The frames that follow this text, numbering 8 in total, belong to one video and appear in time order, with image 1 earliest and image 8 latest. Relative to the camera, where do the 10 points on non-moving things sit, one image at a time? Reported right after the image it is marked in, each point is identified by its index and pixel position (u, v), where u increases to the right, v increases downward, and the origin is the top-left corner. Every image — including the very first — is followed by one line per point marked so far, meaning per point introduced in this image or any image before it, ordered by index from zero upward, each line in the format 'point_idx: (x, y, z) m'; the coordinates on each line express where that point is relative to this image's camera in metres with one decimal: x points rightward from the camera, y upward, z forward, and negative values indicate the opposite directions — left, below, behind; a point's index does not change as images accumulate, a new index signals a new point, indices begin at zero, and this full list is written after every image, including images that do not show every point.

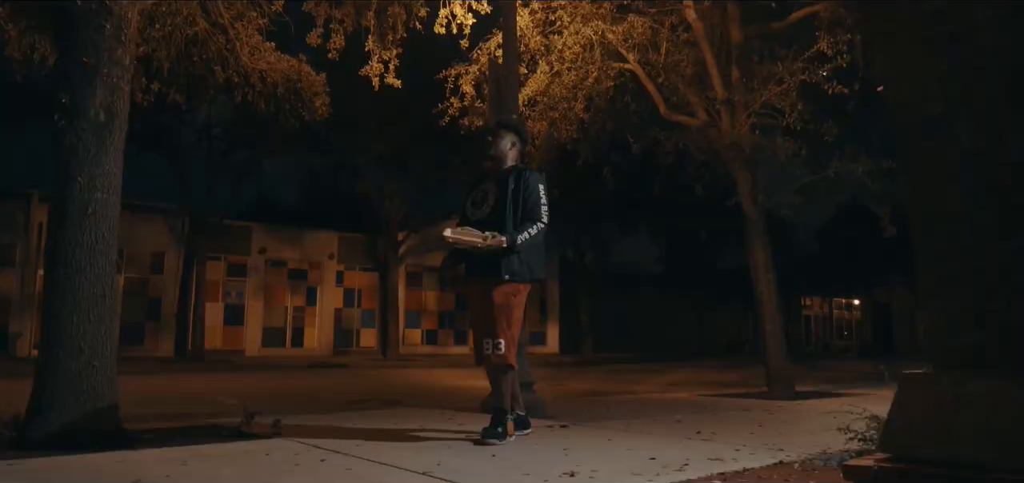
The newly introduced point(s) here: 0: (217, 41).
0: (-5.3, +3.6, +13.6) m
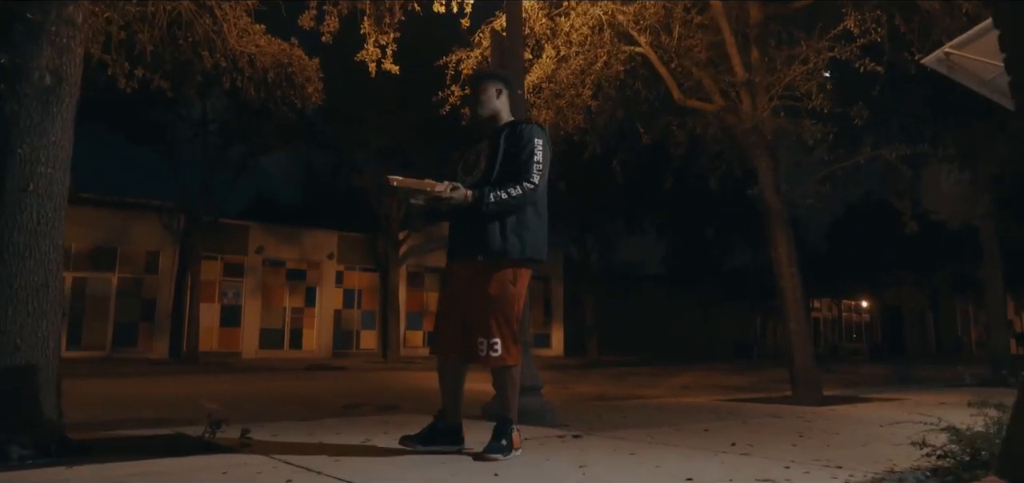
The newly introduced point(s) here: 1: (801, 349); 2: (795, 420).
0: (-5.2, +3.7, +12.8) m
1: (+4.7, -1.7, +12.0) m
2: (+2.9, -1.8, +7.6) m
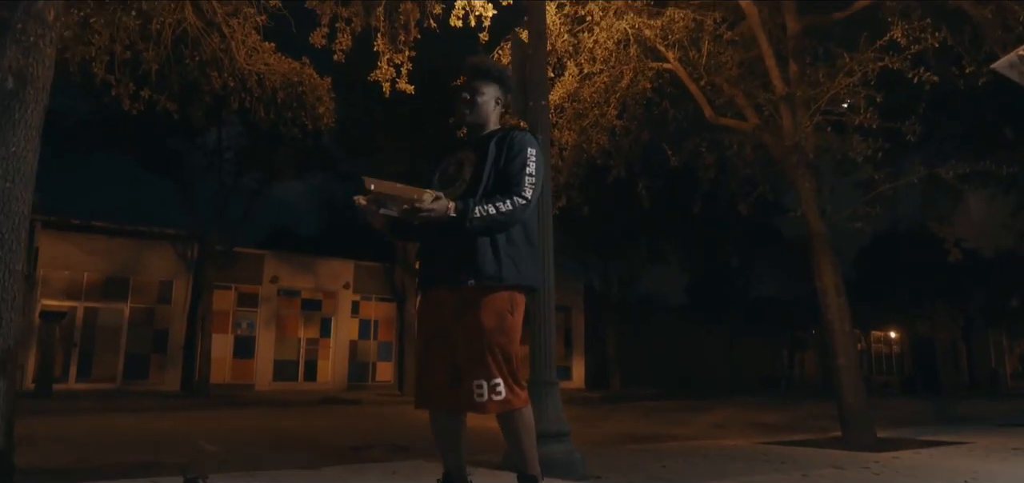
0: (-4.9, +3.3, +12.2) m
1: (+5.0, -2.1, +11.0) m
2: (+3.1, -2.0, +6.6) m
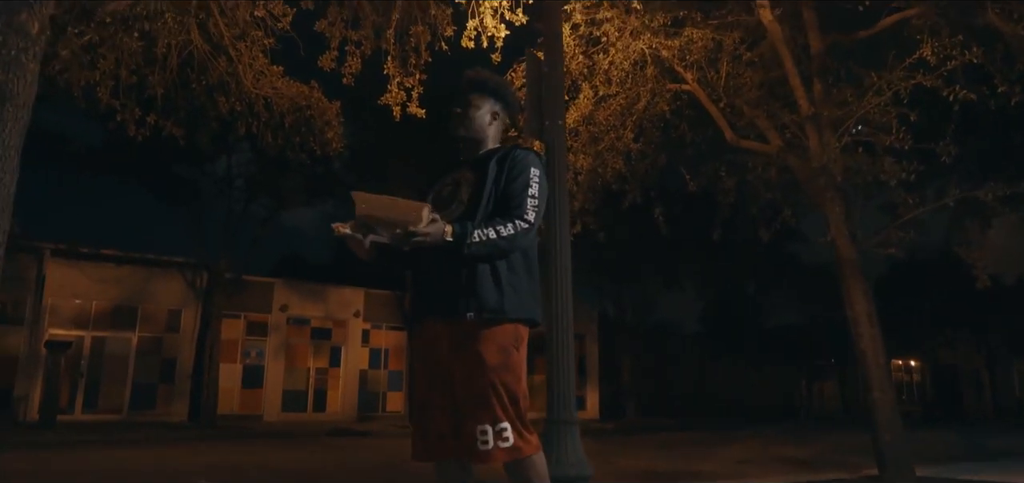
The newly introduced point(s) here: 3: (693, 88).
0: (-4.7, +2.8, +11.9) m
1: (+5.2, -2.5, +10.4) m
2: (+3.2, -2.2, +6.0) m
3: (+3.1, +2.6, +12.9) m
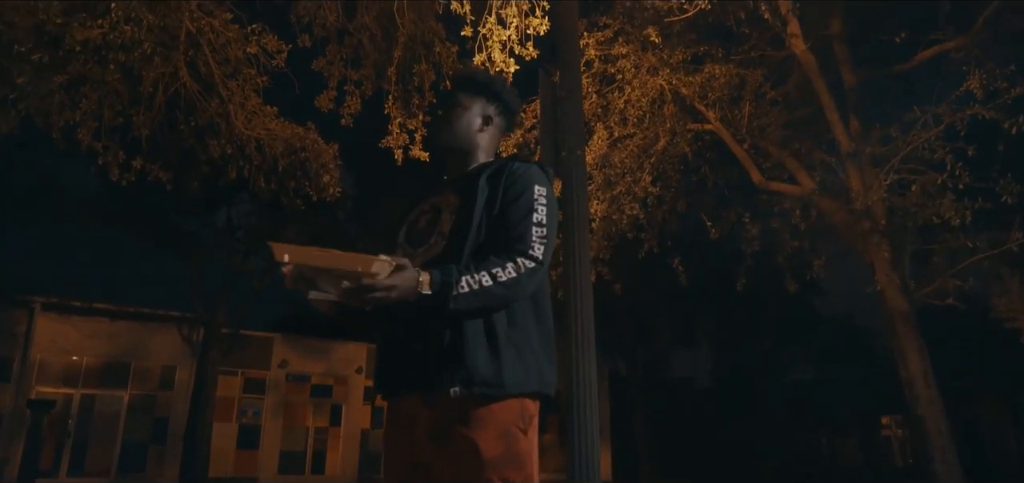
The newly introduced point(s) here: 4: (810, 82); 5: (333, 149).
0: (-4.5, +2.0, +11.1) m
1: (+5.4, -3.1, +9.1) m
2: (+3.3, -2.6, +4.8) m
3: (+3.3, +1.8, +12.0) m
4: (+5.1, +2.7, +12.4) m
5: (-2.9, +1.5, +12.1) m
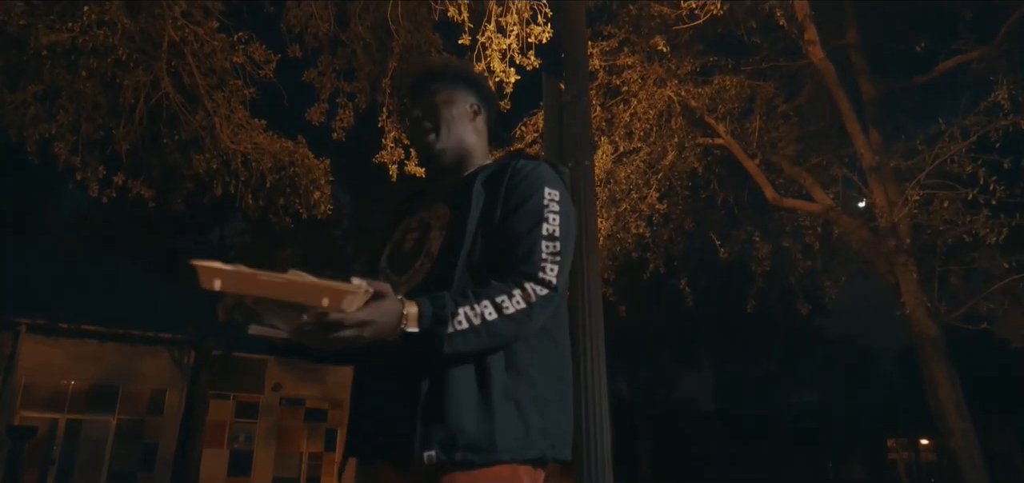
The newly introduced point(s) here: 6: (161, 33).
0: (-4.5, +1.8, +10.6) m
1: (+5.4, -3.3, +8.4) m
2: (+3.3, -2.7, +4.1) m
3: (+3.3, +1.5, +11.4) m
4: (+5.1, +2.4, +11.9) m
5: (-2.9, +1.2, +11.5) m
6: (-4.6, +2.7, +9.8) m
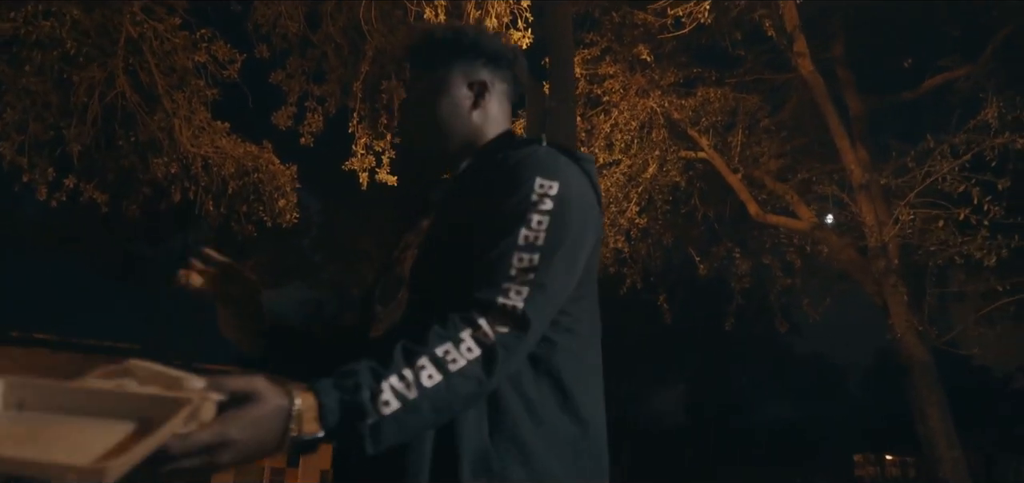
0: (-4.8, +1.7, +10.0) m
1: (+5.1, -3.6, +8.1) m
2: (+3.2, -2.8, +3.8) m
3: (+2.9, +1.3, +11.1) m
4: (+4.7, +2.1, +11.6) m
5: (-3.2, +1.0, +10.9) m
6: (-4.9, +2.6, +9.2) m
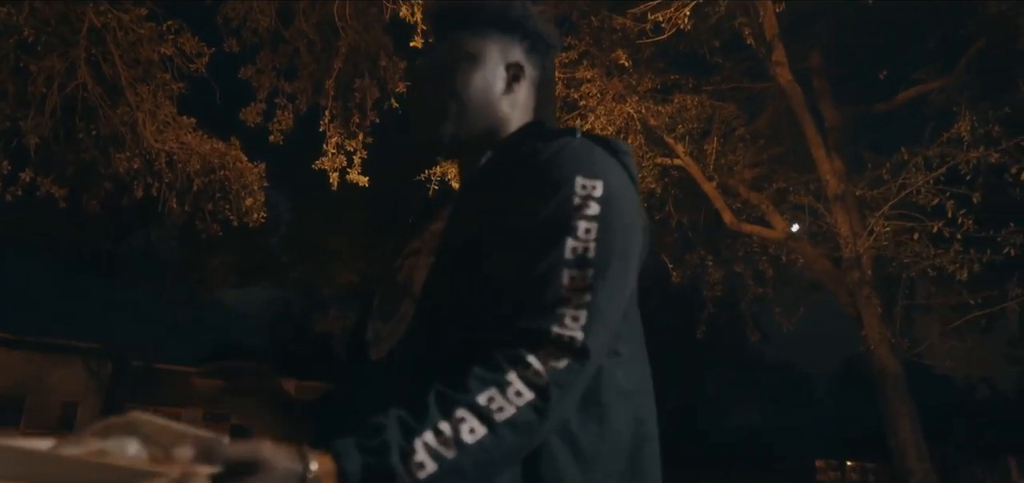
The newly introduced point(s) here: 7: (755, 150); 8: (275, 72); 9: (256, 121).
0: (-5.2, +1.7, +9.6) m
1: (+4.7, -3.7, +8.1) m
2: (+3.0, -2.9, +3.7) m
3: (+2.6, +1.2, +11.1) m
4: (+4.3, +2.0, +11.7) m
5: (-3.6, +1.0, +10.6) m
6: (-5.1, +2.7, +8.8) m
7: (+3.7, +1.3, +11.4) m
8: (-3.1, +2.3, +9.9) m
9: (-3.4, +1.6, +10.0) m
